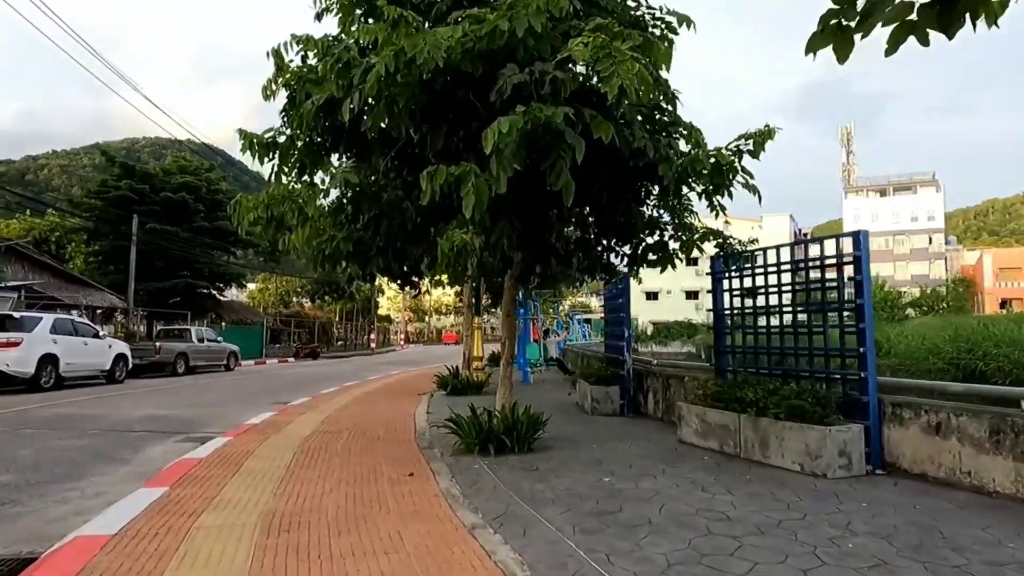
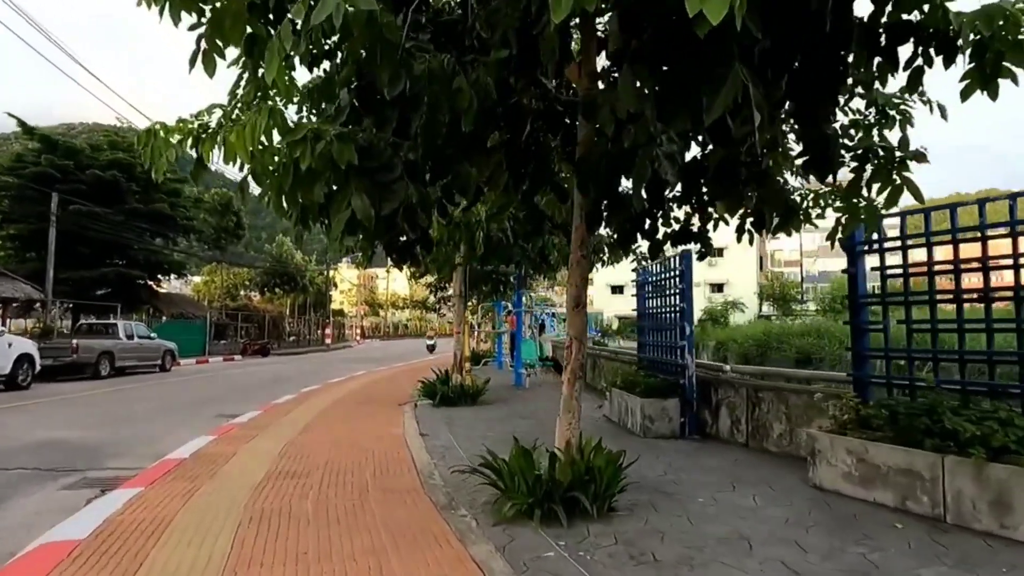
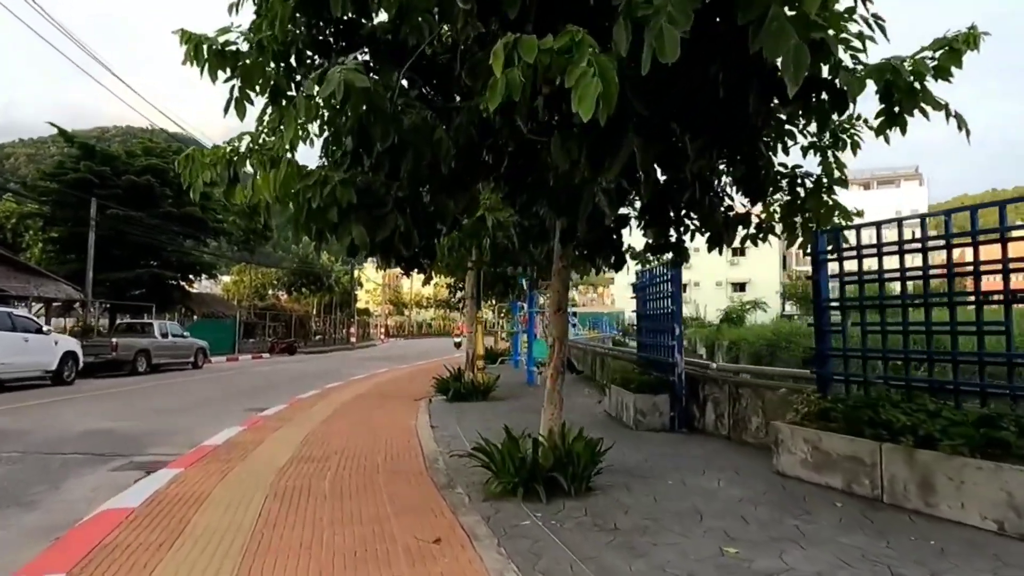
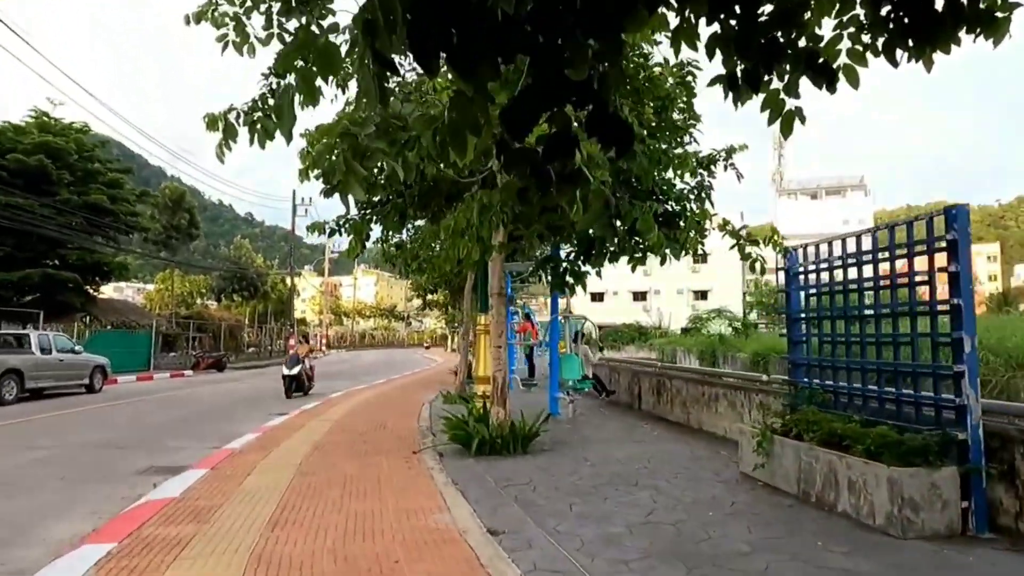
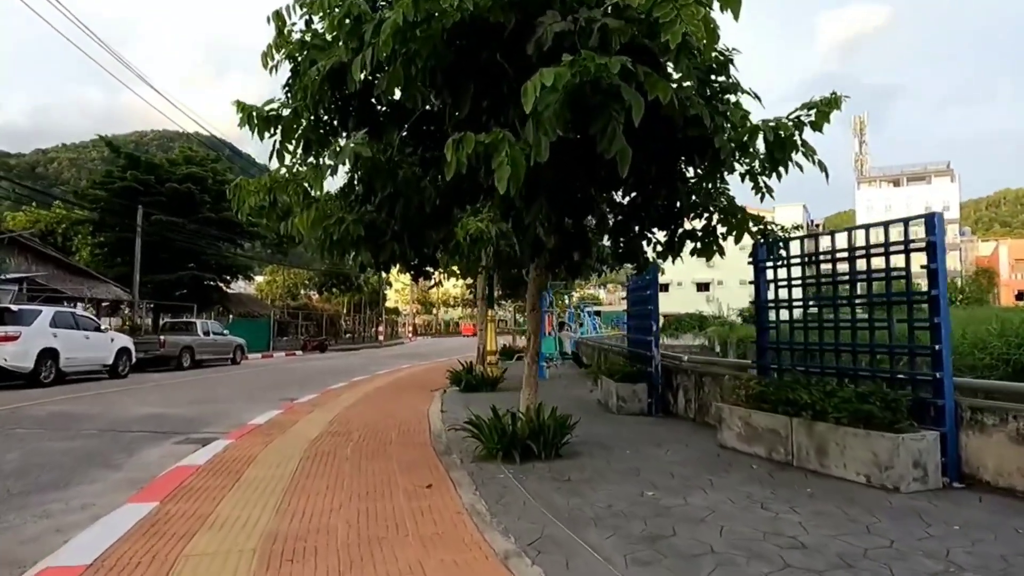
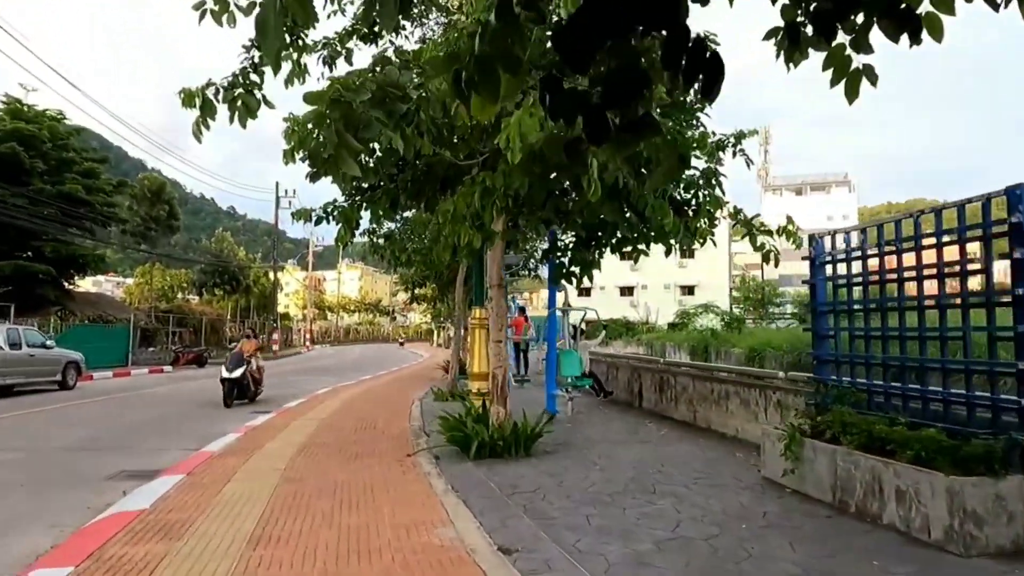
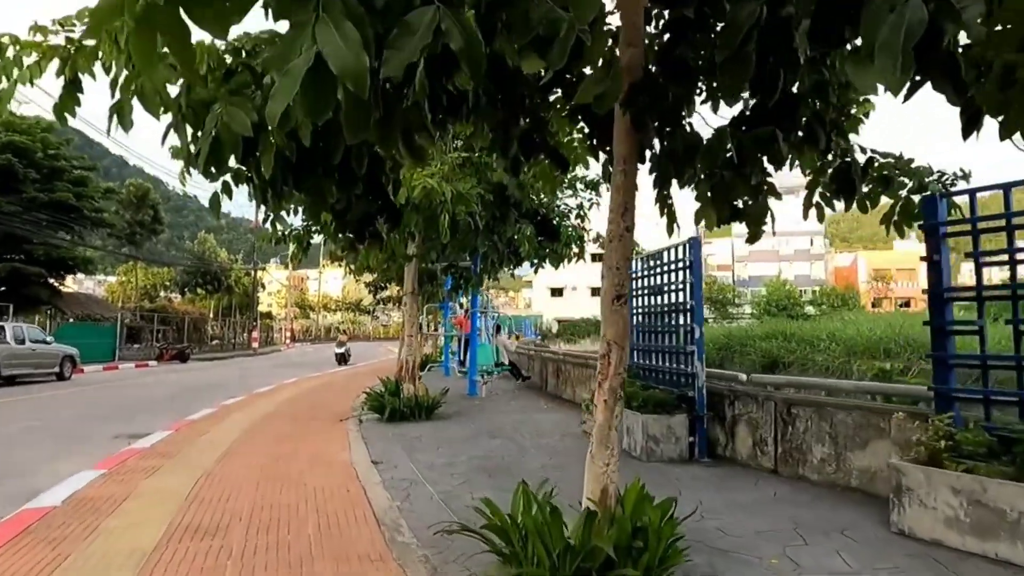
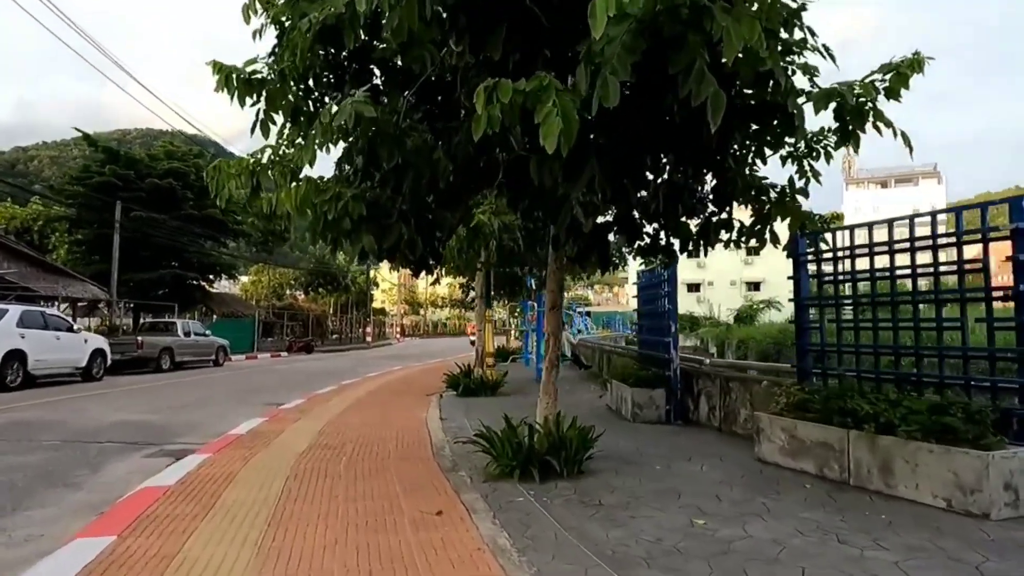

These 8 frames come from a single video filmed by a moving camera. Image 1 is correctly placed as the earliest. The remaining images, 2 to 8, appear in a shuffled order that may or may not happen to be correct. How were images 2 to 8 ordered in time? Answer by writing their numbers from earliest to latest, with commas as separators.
5, 8, 3, 2, 7, 4, 6
